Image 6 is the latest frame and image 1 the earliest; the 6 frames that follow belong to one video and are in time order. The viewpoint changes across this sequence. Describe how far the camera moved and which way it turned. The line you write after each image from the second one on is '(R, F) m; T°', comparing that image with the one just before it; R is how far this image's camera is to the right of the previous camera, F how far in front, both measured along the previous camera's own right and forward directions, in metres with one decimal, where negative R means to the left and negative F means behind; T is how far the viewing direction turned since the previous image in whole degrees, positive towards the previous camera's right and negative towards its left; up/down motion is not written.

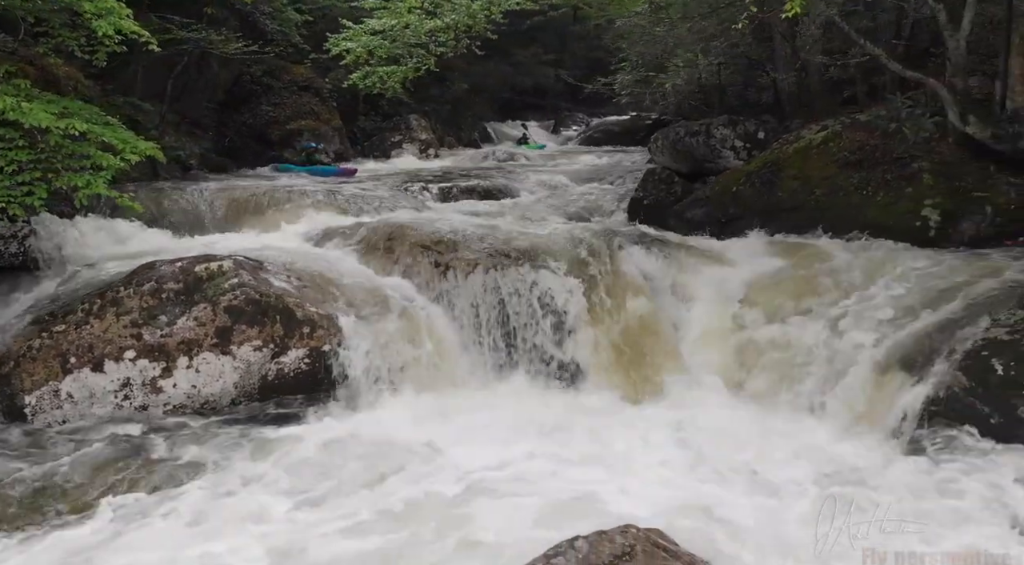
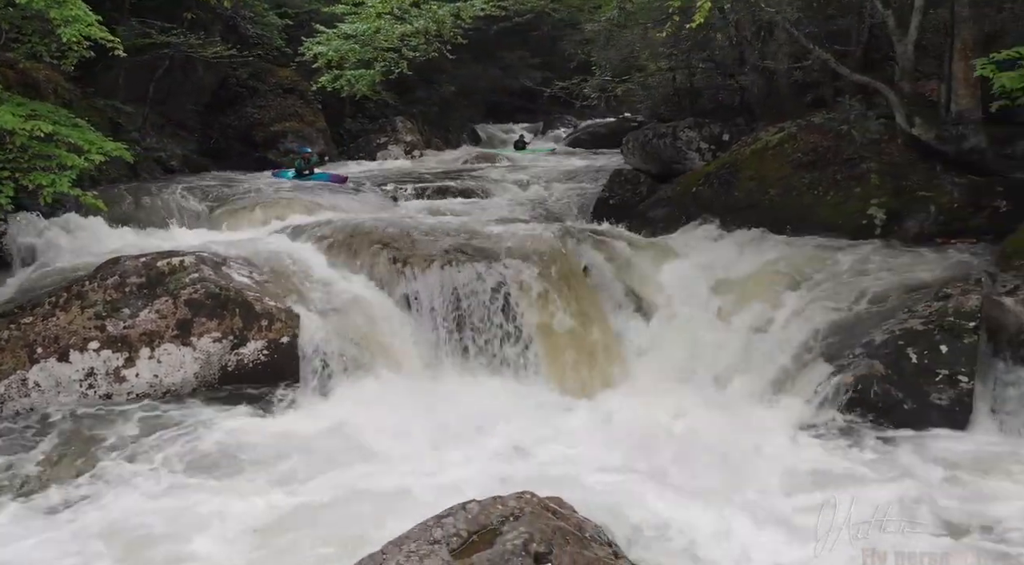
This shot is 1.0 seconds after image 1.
(+0.4, -0.3) m; 0°
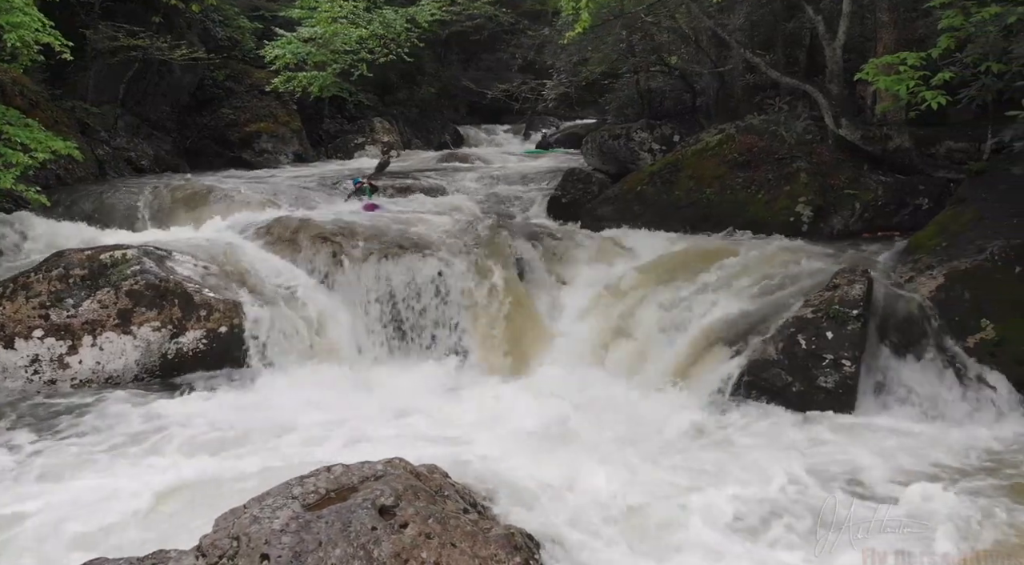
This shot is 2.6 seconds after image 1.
(+0.6, -0.4) m; 0°
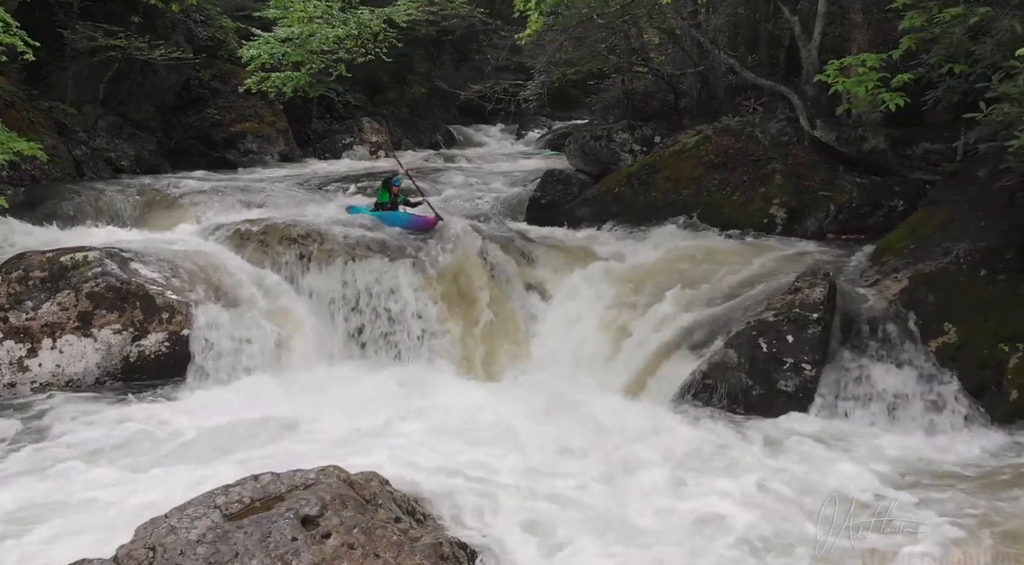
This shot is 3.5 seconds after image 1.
(+0.3, +0.1) m; 0°
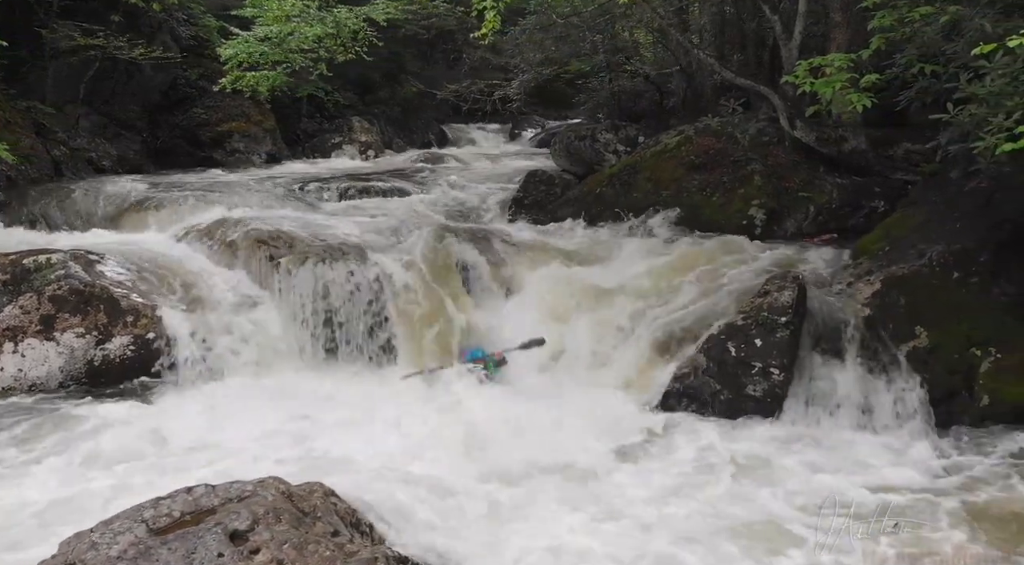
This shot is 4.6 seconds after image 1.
(+0.3, +0.1) m; 0°
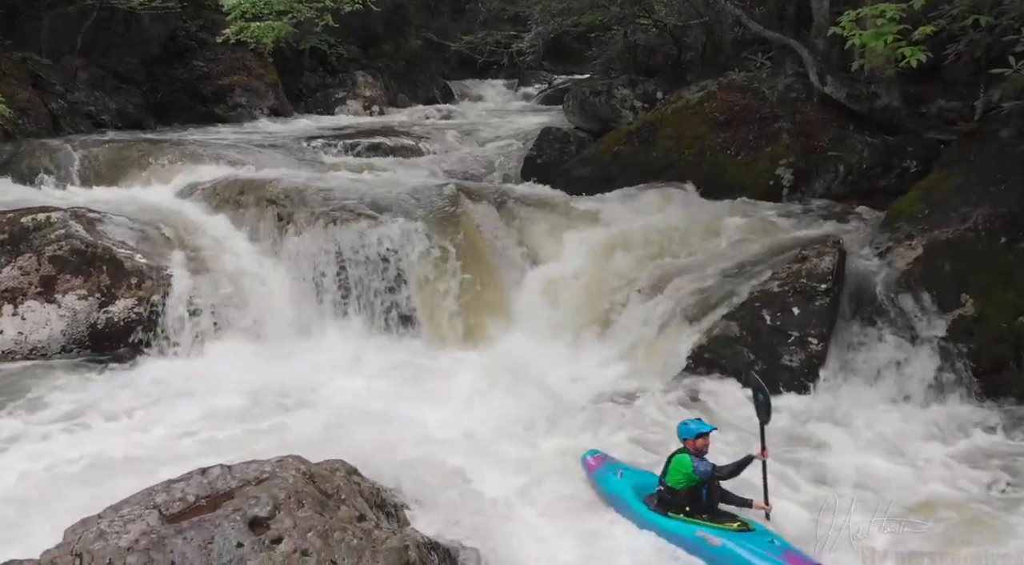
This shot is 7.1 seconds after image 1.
(-0.2, +0.3) m; 0°
